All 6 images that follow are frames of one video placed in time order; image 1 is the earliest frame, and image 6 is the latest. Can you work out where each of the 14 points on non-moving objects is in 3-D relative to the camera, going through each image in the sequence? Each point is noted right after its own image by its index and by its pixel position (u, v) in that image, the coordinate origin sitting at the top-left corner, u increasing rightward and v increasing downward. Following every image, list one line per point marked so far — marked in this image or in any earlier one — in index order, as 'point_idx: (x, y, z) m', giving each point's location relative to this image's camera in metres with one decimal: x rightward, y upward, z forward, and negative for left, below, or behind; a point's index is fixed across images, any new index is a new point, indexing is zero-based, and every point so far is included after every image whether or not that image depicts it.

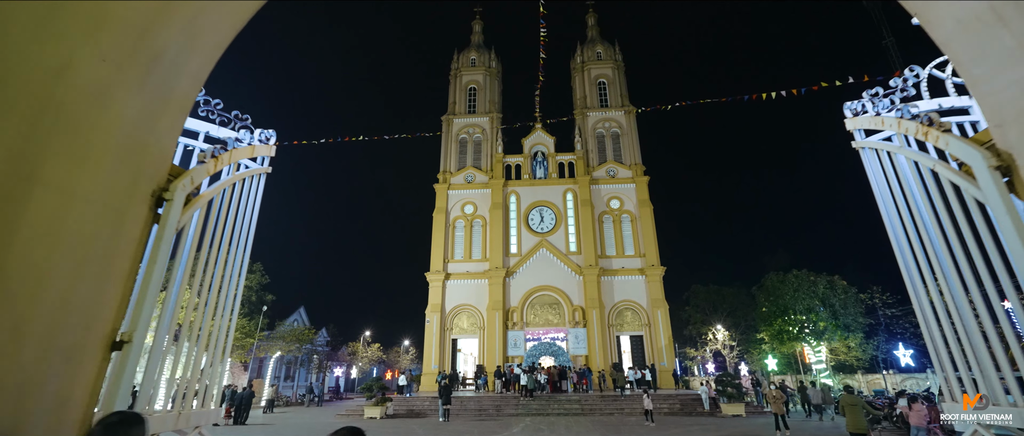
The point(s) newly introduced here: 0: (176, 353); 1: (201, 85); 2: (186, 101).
0: (-2.0, -0.9, +2.7) m
1: (-2.0, +0.9, +2.9) m
2: (-2.0, +0.7, +2.8) m
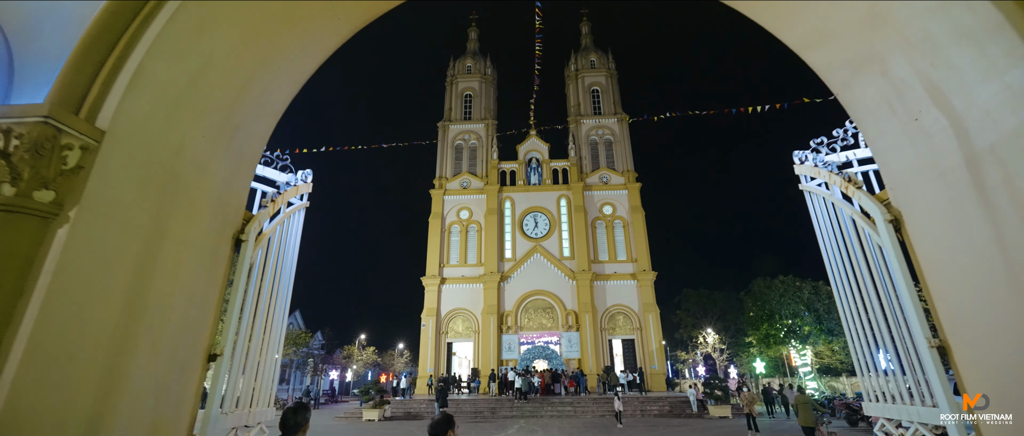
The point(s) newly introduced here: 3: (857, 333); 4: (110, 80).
0: (-2.0, -1.2, +3.4) m
1: (-1.9, +0.7, +3.5) m
2: (-2.0, +0.5, +3.4) m
3: (+2.8, -1.0, +3.6) m
4: (-2.1, +0.7, +2.3) m
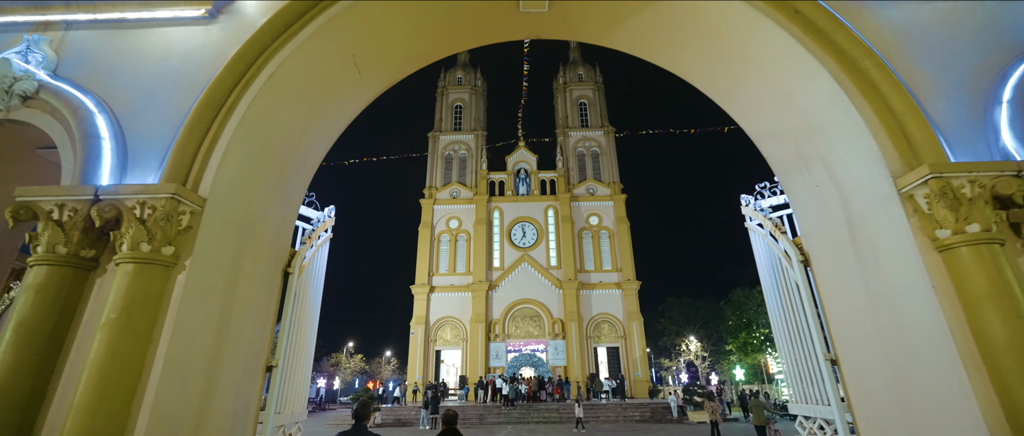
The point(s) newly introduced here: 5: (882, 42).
0: (-2.1, -1.5, +4.1) m
1: (-2.0, +0.3, +4.3) m
2: (-2.0, +0.2, +4.1) m
3: (+2.8, -1.4, +4.5) m
4: (-2.1, +0.4, +3.0) m
5: (+2.8, +1.3, +3.3) m
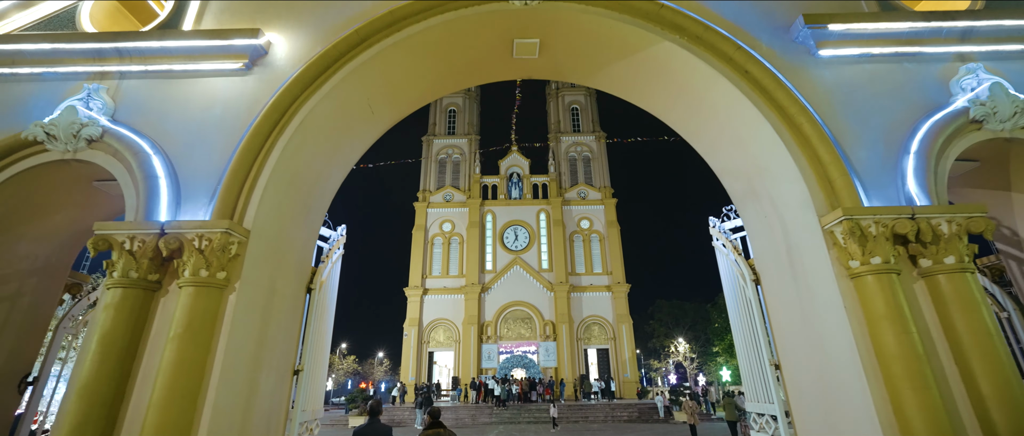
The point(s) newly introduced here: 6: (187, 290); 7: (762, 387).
0: (-2.1, -1.7, +4.6) m
1: (-2.0, +0.1, +4.8) m
2: (-2.1, -0.1, +4.7) m
3: (+2.7, -1.7, +5.1) m
4: (-2.1, +0.2, +3.6) m
5: (+2.7, +1.1, +4.0) m
6: (-2.4, -0.5, +3.2) m
7: (+2.7, -1.8, +4.8) m
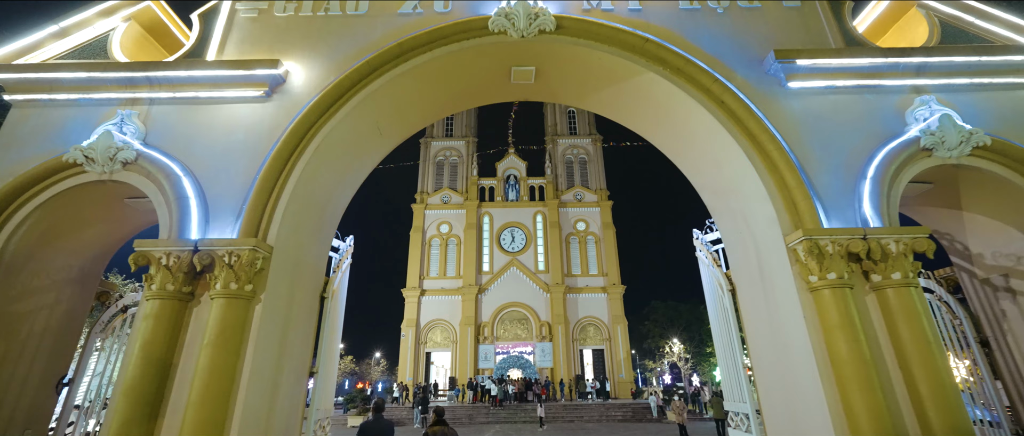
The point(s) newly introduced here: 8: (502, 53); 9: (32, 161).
0: (-2.2, -1.9, +5.0) m
1: (-2.1, 0.0, +5.2) m
2: (-2.1, -0.2, +5.1) m
3: (+2.7, -1.8, +5.6) m
4: (-2.2, 0.0, +4.0) m
5: (+2.7, +0.9, +4.4) m
6: (-2.4, -0.7, +3.6) m
7: (+2.6, -2.0, +5.2) m
8: (-0.1, +1.8, +4.9) m
9: (-4.6, +0.5, +4.2) m
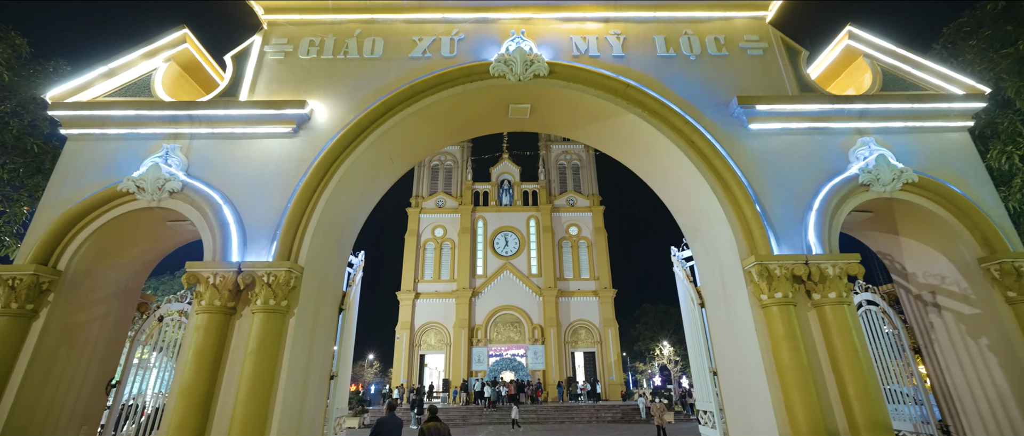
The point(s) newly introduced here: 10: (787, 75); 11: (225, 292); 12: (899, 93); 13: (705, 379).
0: (-2.2, -2.1, +5.6) m
1: (-2.1, -0.3, +5.8) m
2: (-2.1, -0.5, +5.7) m
3: (+2.6, -2.1, +6.2) m
4: (-2.2, -0.2, +4.6) m
5: (+2.7, +0.6, +5.1) m
6: (-2.4, -0.9, +4.2) m
7: (+2.6, -2.3, +5.9) m
8: (-0.1, +1.6, +5.5) m
9: (-4.6, +0.3, +4.8) m
10: (+3.4, +1.8, +5.6) m
11: (-2.8, -0.7, +4.3) m
12: (+4.6, +1.5, +5.3) m
13: (+2.6, -2.1, +5.9) m
